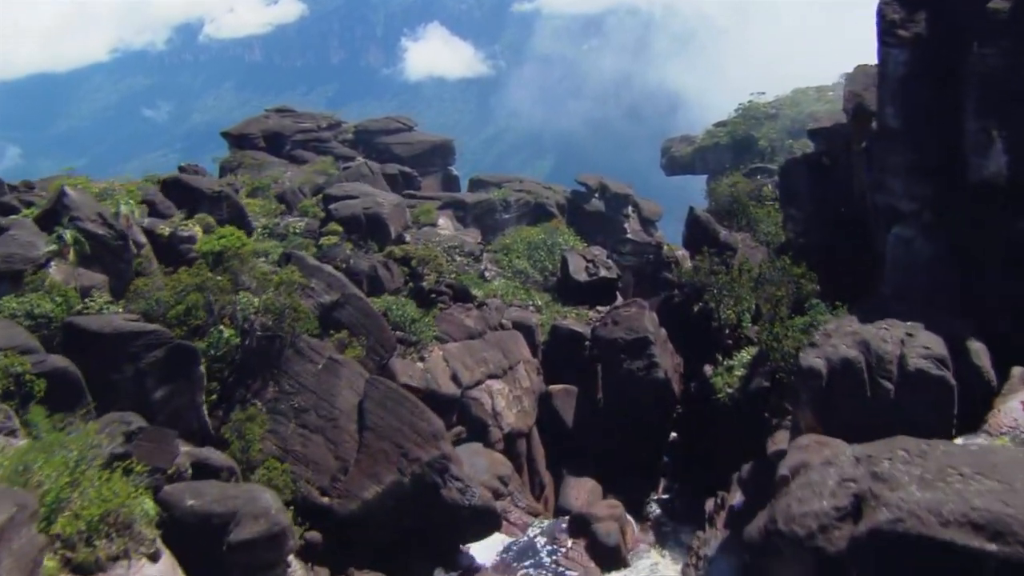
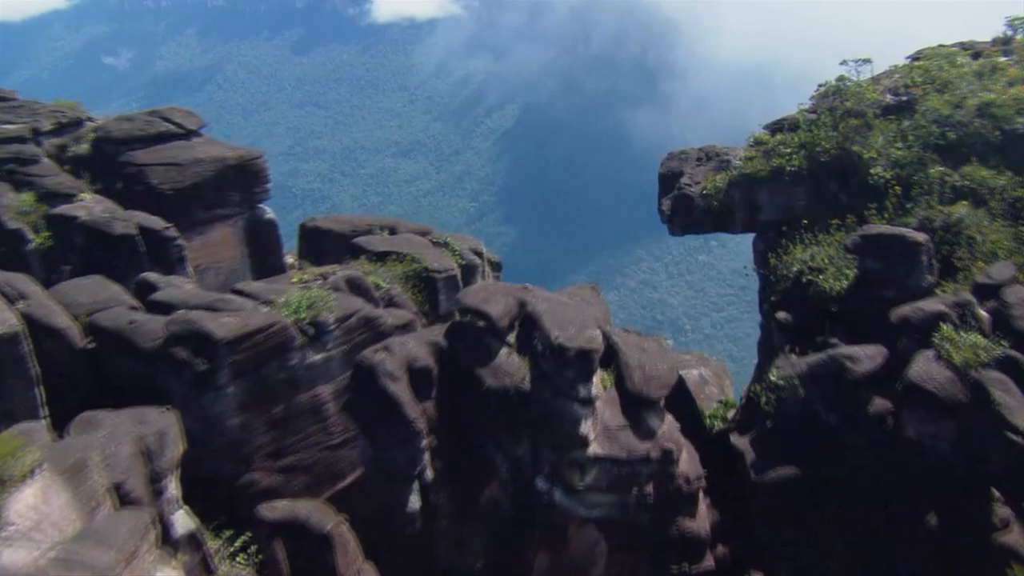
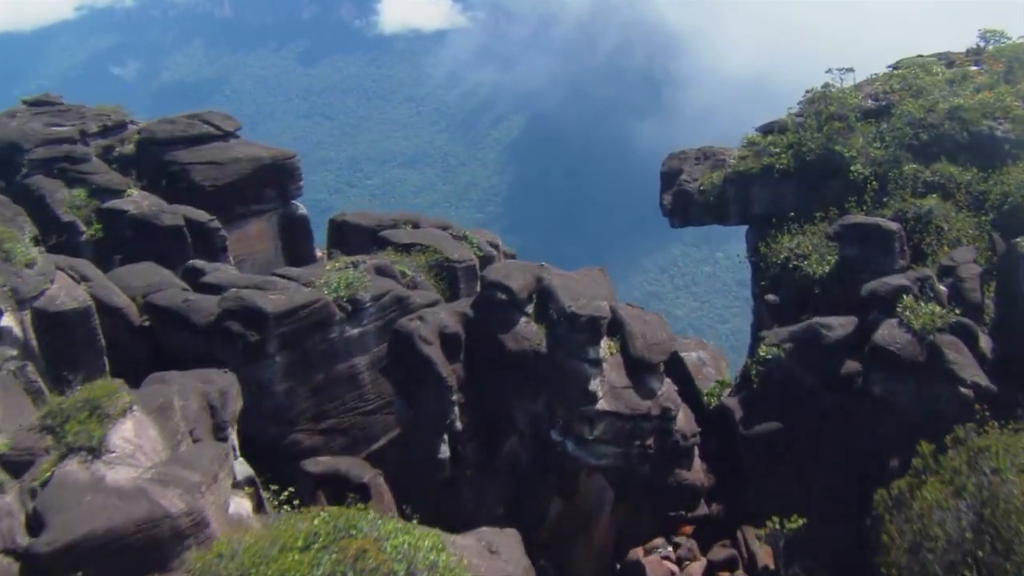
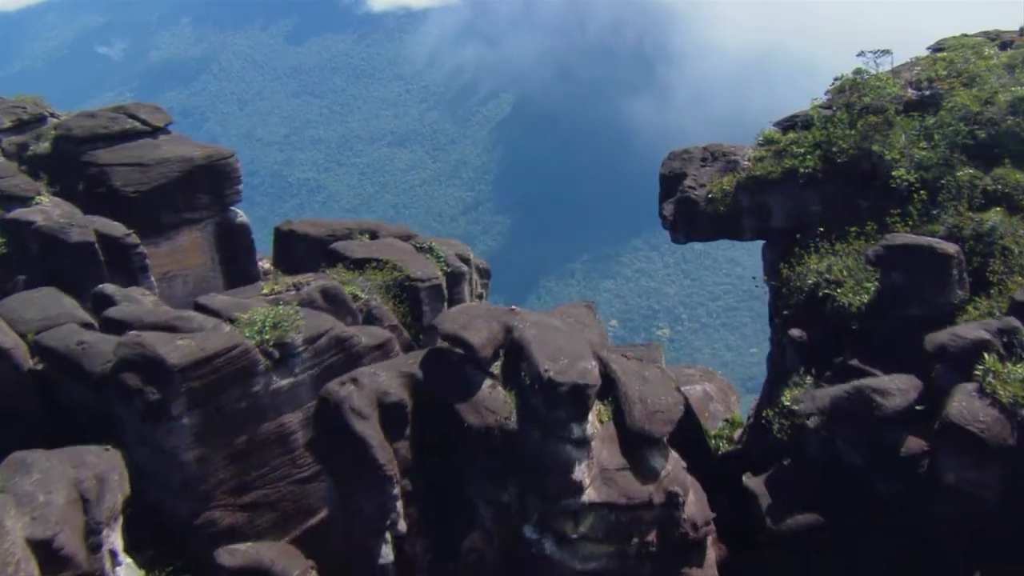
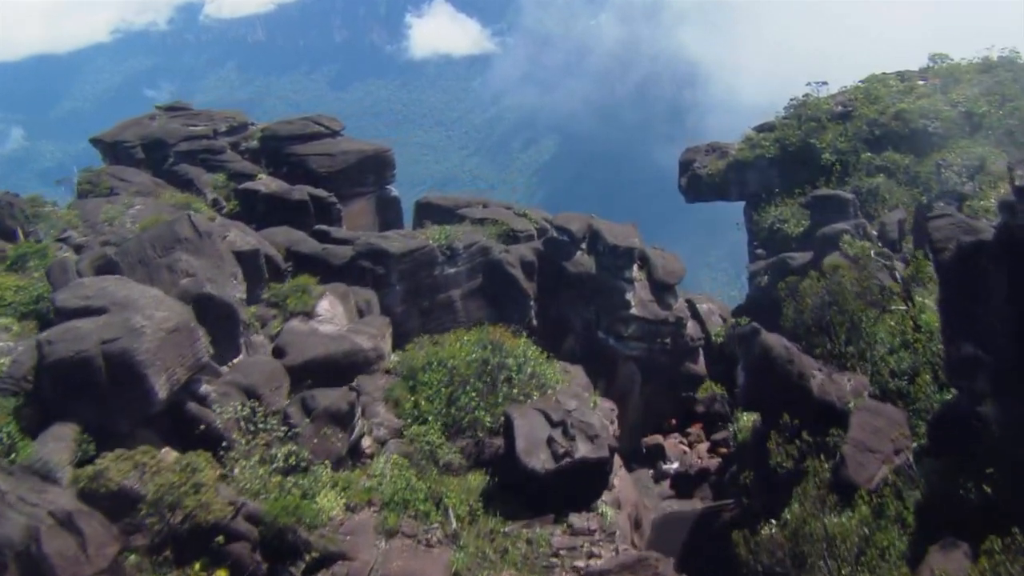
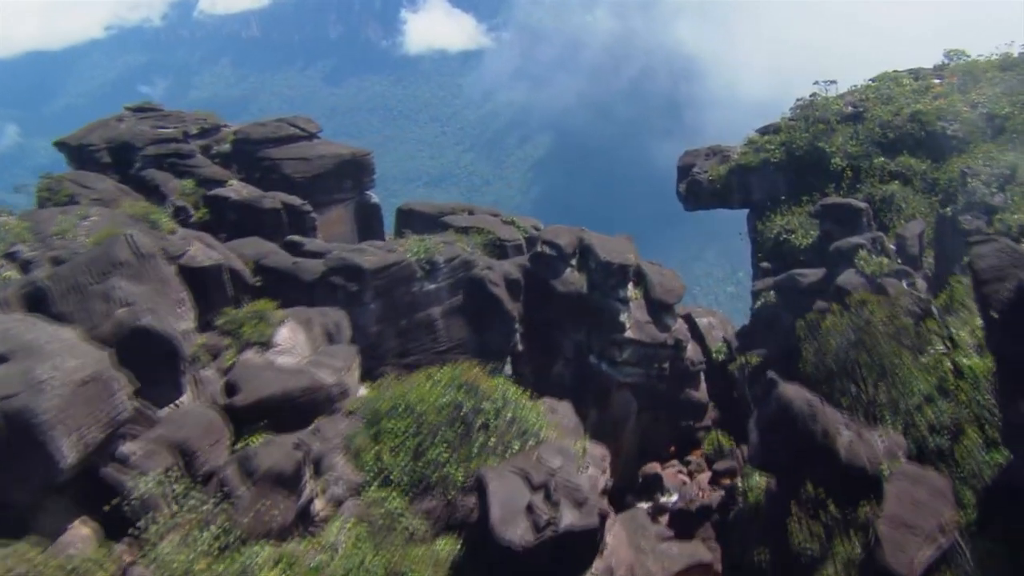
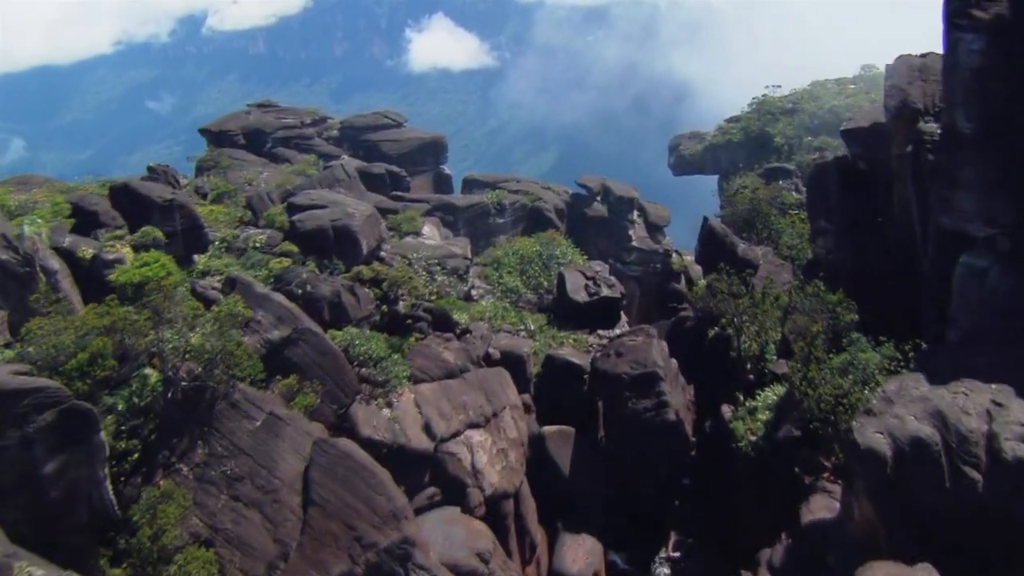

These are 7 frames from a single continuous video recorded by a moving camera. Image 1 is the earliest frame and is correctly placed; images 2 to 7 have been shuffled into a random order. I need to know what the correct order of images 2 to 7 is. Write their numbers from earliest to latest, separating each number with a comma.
7, 5, 6, 3, 2, 4
